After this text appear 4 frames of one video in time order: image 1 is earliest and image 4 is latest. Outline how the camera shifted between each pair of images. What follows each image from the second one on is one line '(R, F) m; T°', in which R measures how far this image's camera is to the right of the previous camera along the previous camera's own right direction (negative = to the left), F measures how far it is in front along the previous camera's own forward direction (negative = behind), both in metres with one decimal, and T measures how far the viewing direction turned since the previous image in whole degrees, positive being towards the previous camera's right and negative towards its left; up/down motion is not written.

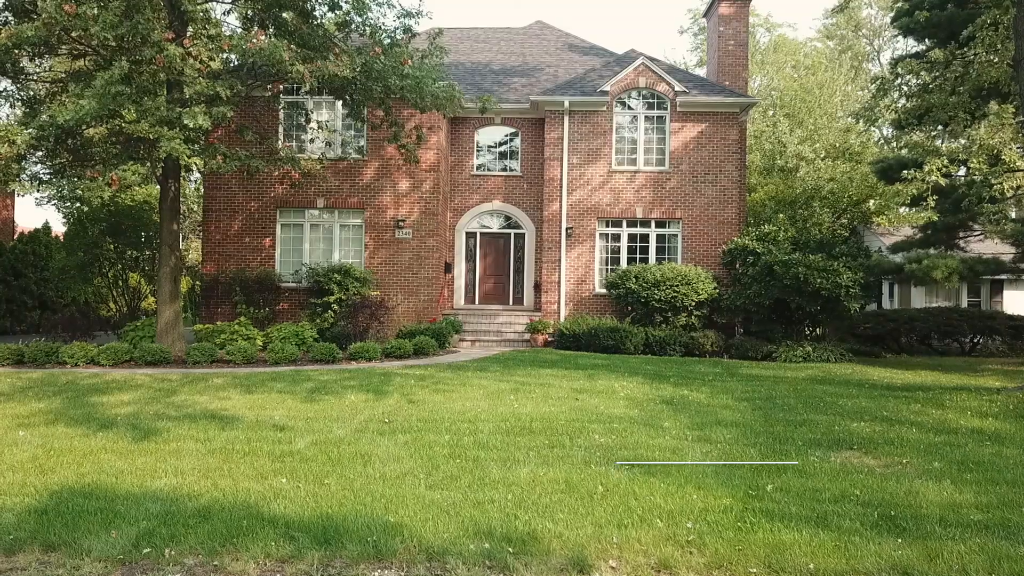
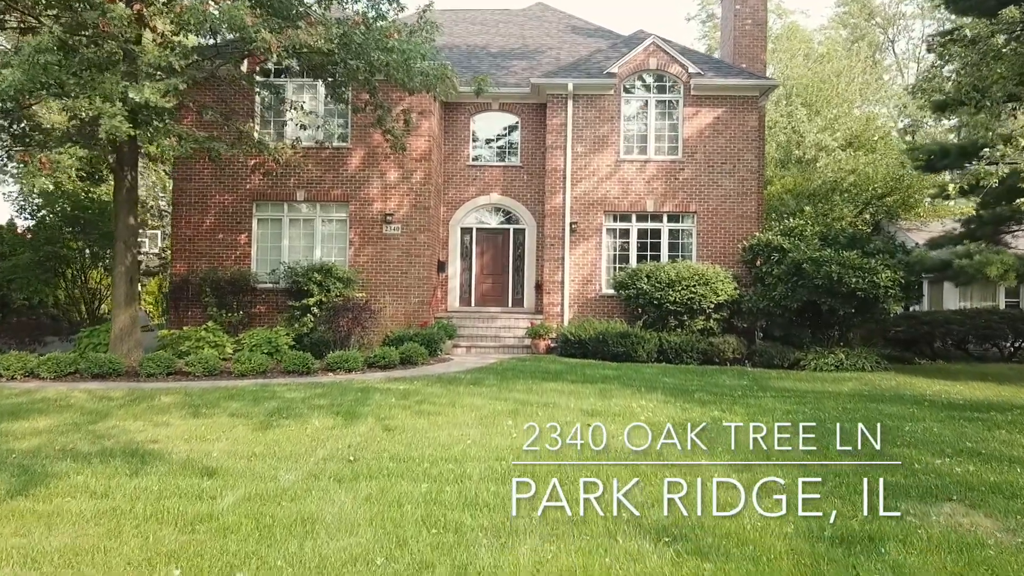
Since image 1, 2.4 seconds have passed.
(0.0, +1.6) m; 0°
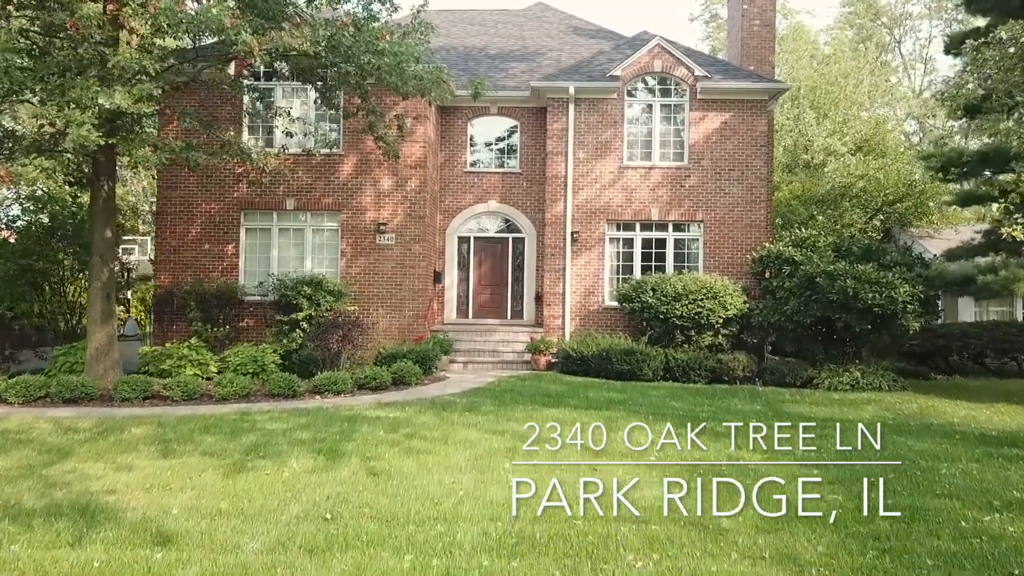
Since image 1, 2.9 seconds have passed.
(0.0, +0.7) m; 0°
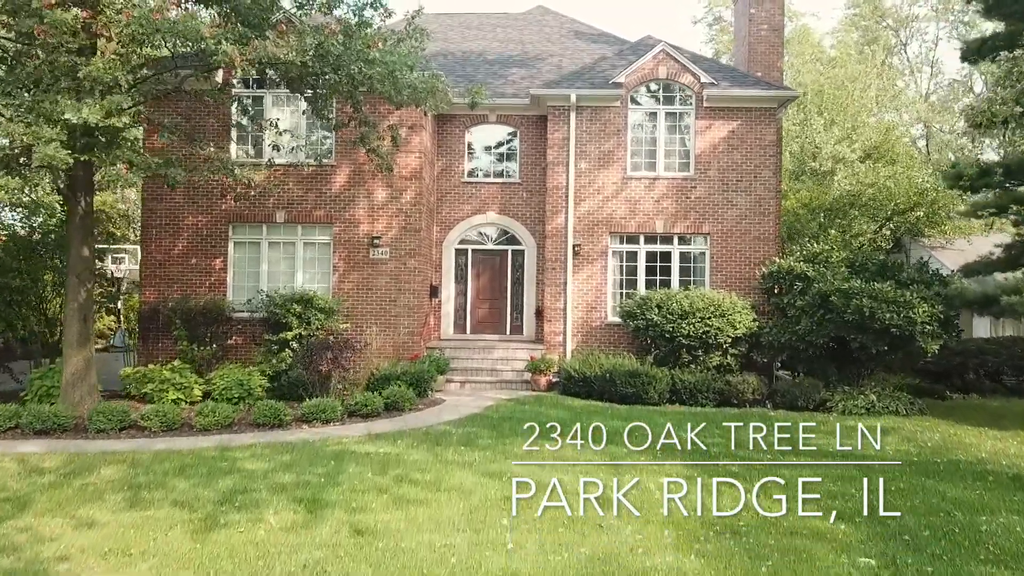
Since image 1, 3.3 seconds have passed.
(0.0, +0.6) m; 0°
